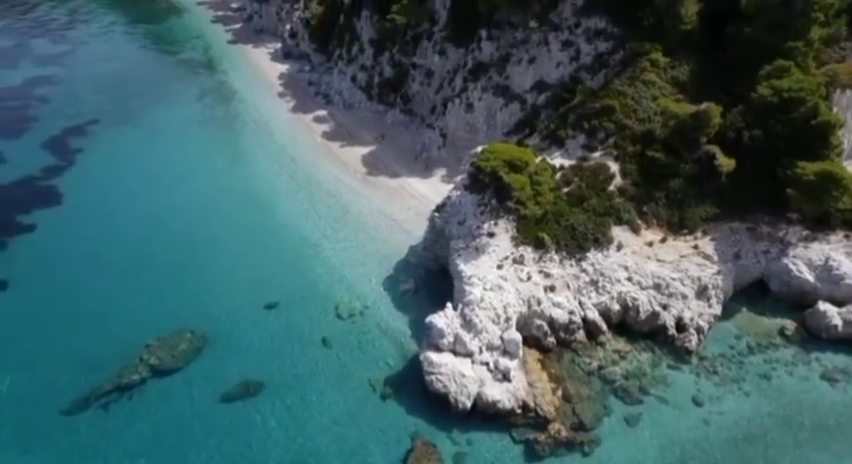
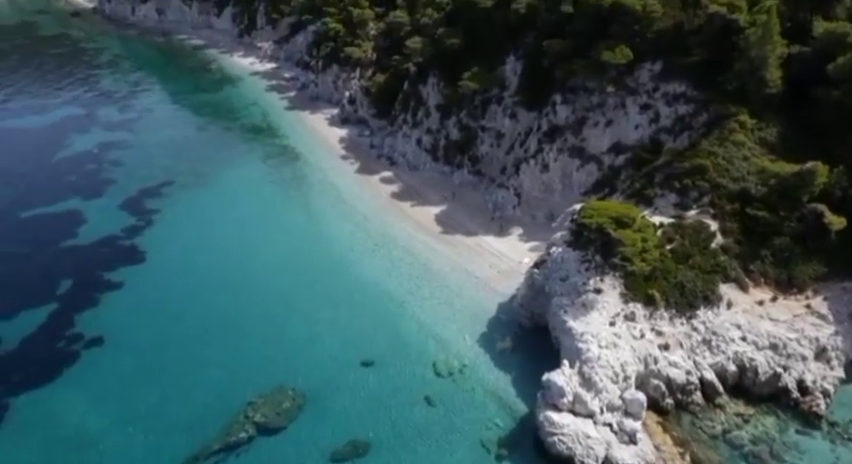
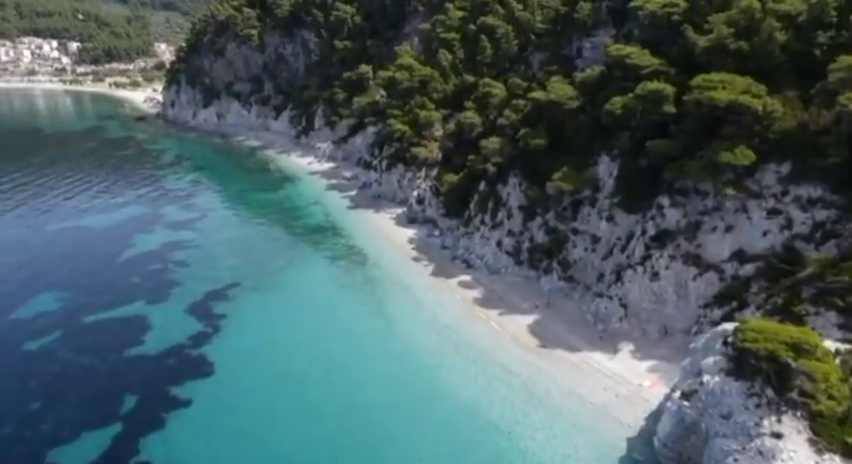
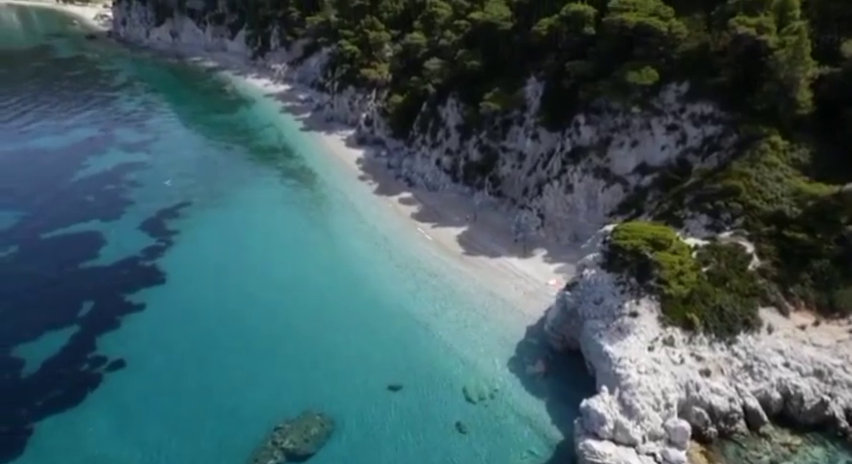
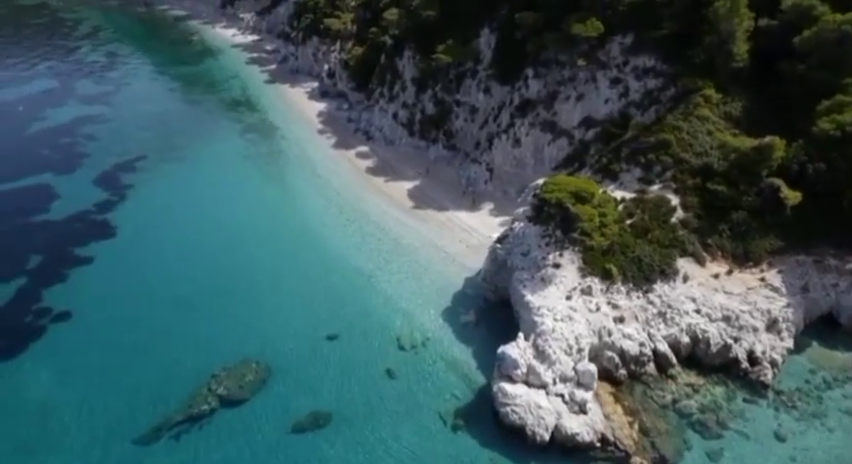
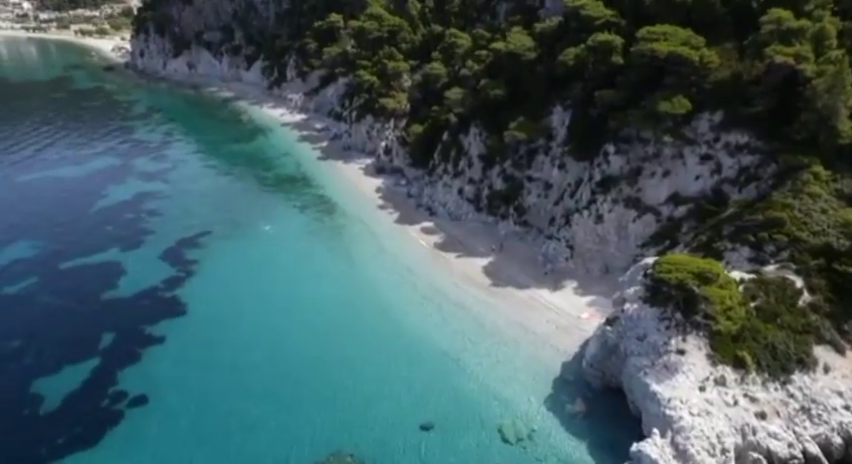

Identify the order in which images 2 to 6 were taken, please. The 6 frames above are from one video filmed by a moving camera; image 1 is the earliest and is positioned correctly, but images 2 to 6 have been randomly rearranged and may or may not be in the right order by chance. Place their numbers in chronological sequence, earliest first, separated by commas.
5, 2, 4, 6, 3
